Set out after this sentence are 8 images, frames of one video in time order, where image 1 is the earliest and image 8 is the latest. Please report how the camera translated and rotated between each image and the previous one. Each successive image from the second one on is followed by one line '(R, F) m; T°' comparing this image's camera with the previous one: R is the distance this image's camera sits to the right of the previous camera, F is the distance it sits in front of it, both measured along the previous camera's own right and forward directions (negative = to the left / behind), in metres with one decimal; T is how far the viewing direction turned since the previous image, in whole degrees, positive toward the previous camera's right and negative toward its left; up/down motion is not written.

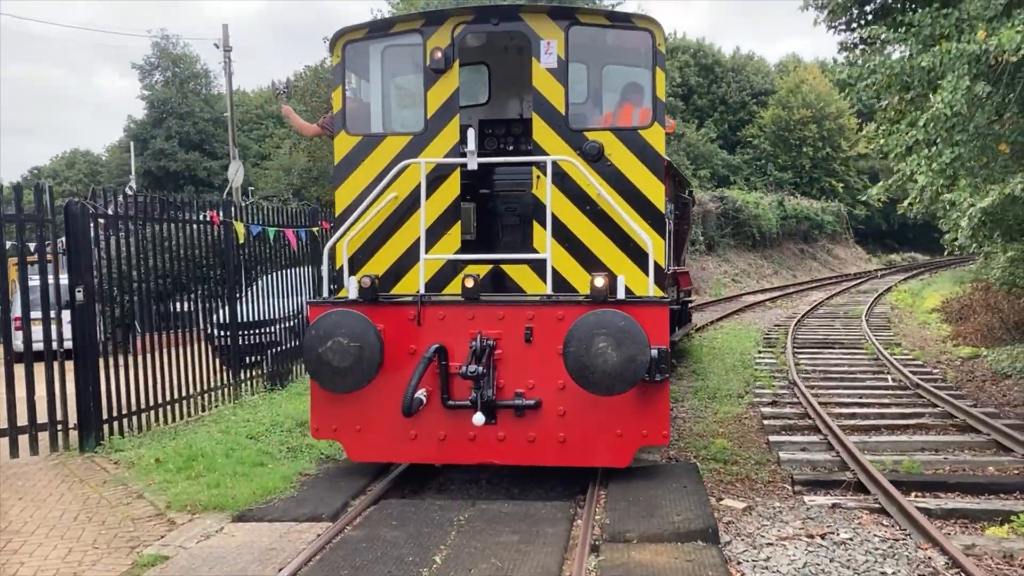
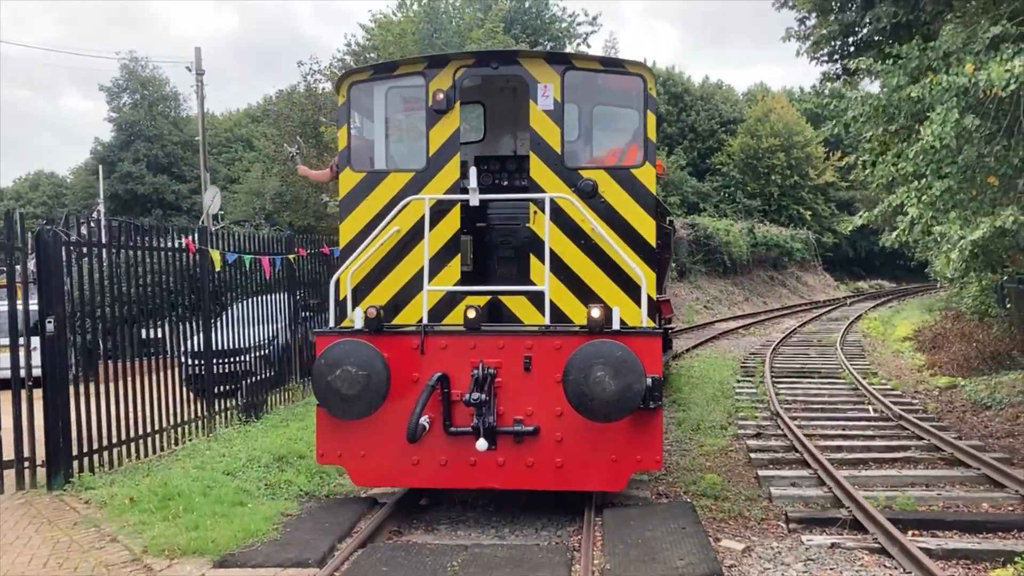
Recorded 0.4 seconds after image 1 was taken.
(-0.1, +0.2) m; +2°
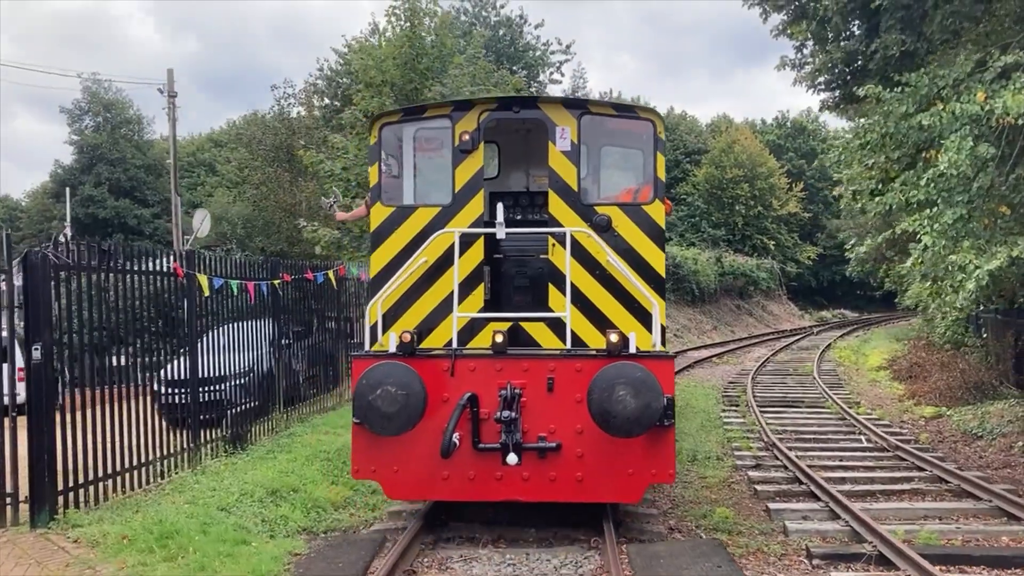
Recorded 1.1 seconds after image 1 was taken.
(-0.4, +0.2) m; +2°
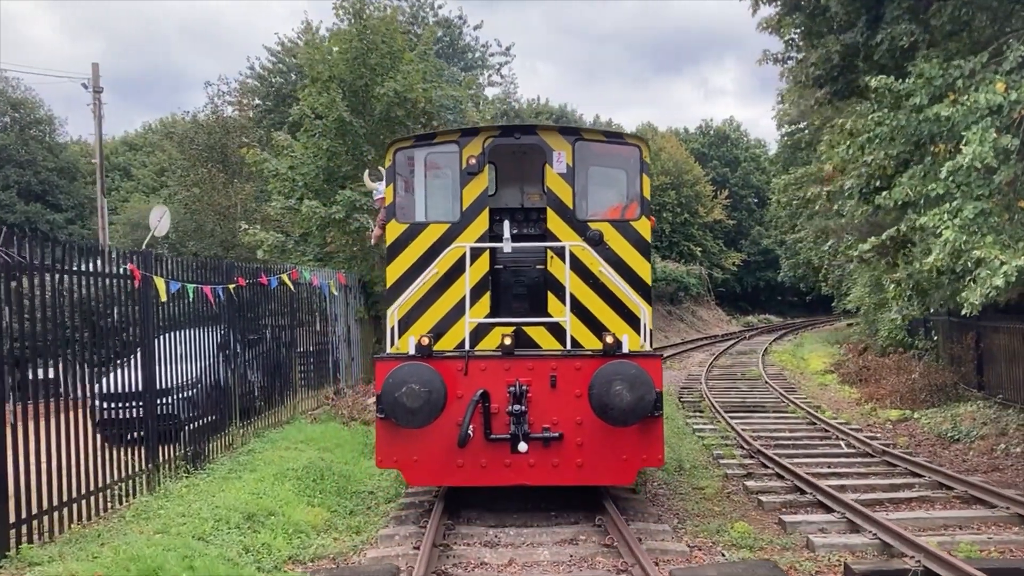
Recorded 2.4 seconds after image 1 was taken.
(-0.6, +0.6) m; +5°
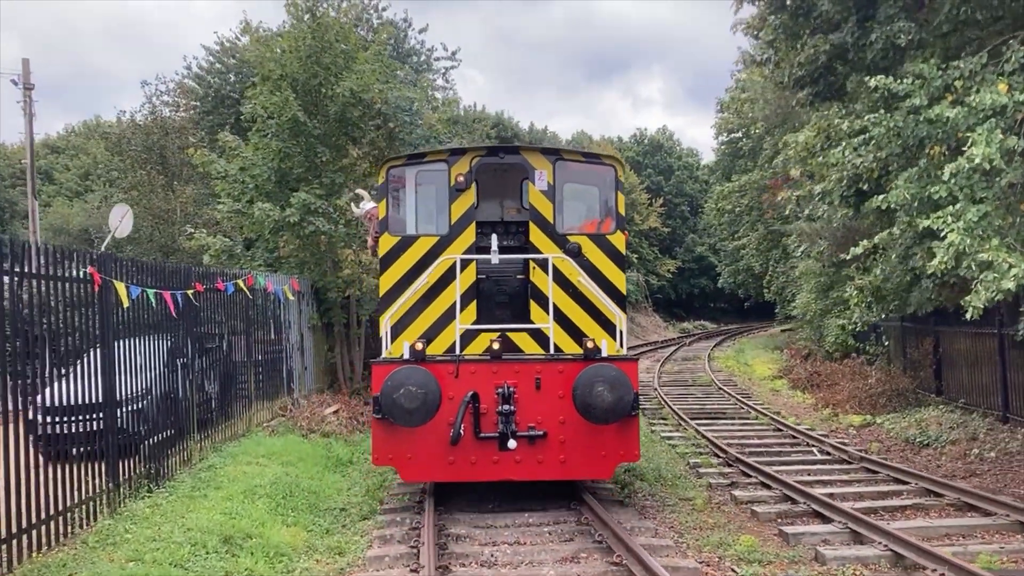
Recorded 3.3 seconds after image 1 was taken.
(-0.4, +0.4) m; +4°
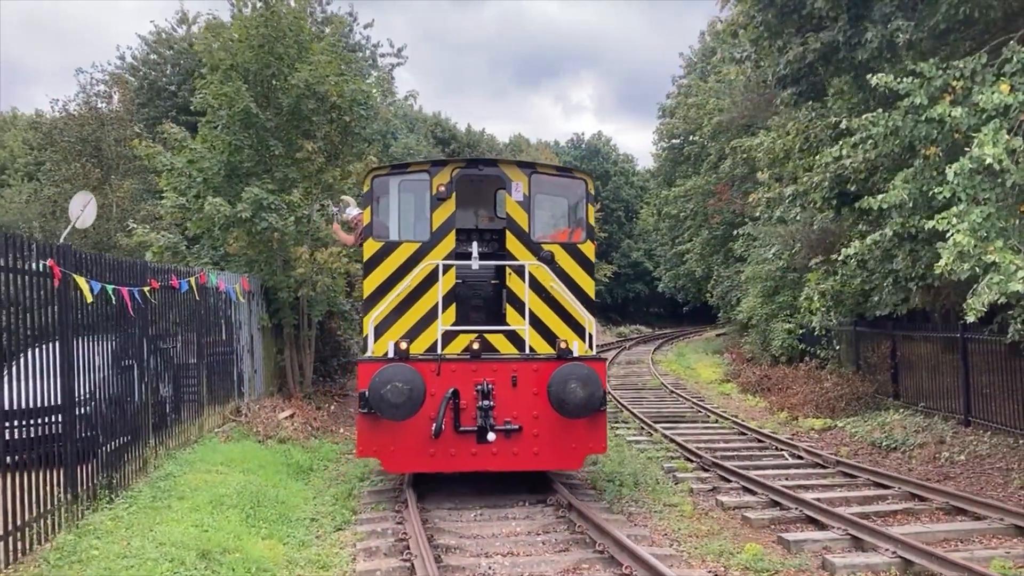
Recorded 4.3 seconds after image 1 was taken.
(-0.5, +0.3) m; +4°
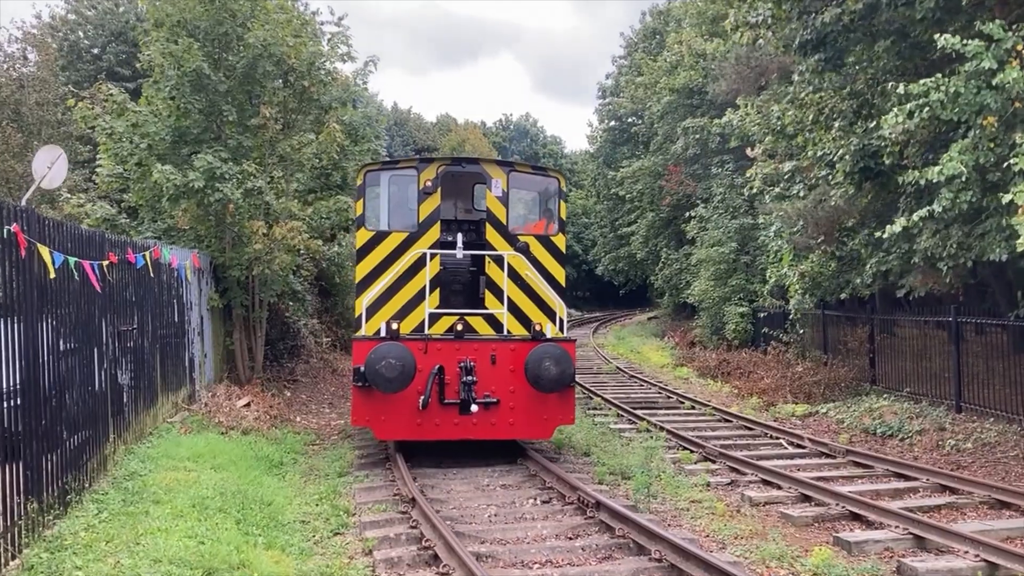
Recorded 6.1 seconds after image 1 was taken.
(-0.8, +0.8) m; +5°
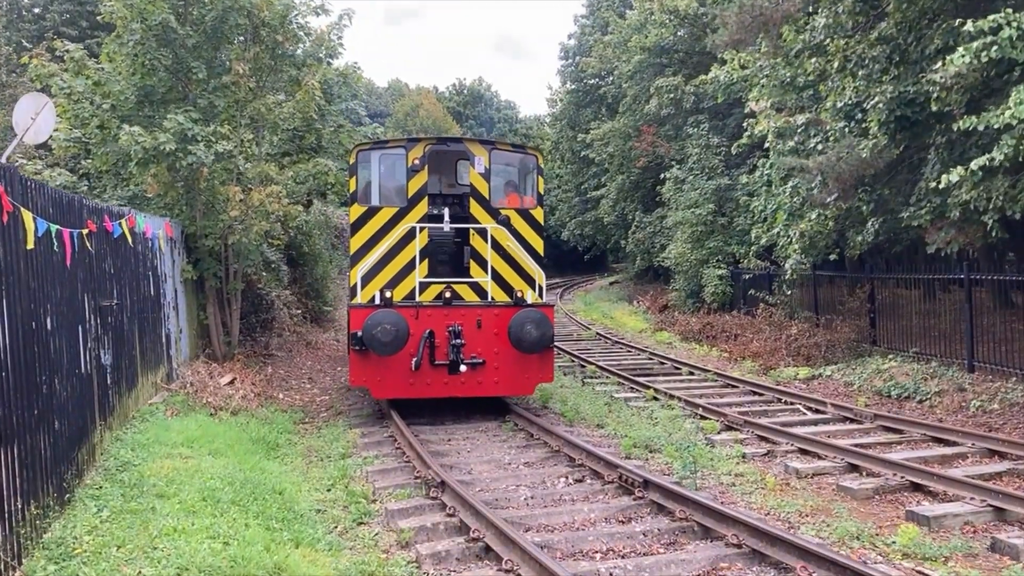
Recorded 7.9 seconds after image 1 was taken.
(-0.6, +0.6) m; +3°
